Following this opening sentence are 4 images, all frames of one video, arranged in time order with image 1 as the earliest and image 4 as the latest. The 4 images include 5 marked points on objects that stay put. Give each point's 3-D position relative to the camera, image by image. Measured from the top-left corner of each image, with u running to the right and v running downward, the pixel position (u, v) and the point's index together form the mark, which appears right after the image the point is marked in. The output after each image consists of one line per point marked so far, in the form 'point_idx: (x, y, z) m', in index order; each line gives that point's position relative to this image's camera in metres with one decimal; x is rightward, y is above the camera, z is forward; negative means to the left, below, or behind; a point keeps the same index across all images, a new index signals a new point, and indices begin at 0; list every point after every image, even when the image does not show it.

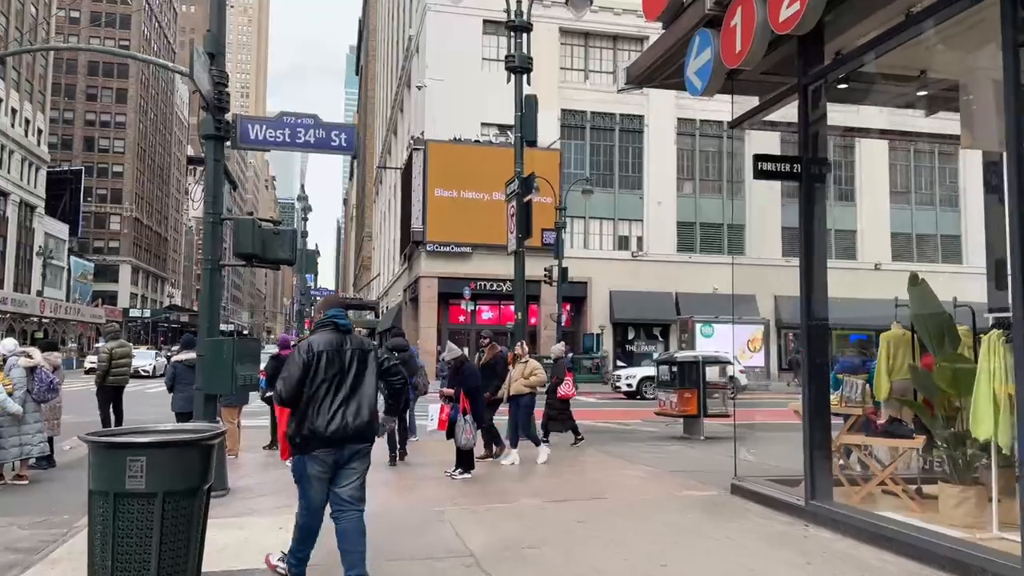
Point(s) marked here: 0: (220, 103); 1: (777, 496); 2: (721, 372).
0: (-3.1, +2.0, +8.3) m
1: (+2.5, -1.9, +7.3) m
2: (+3.7, -1.5, +14.0) m
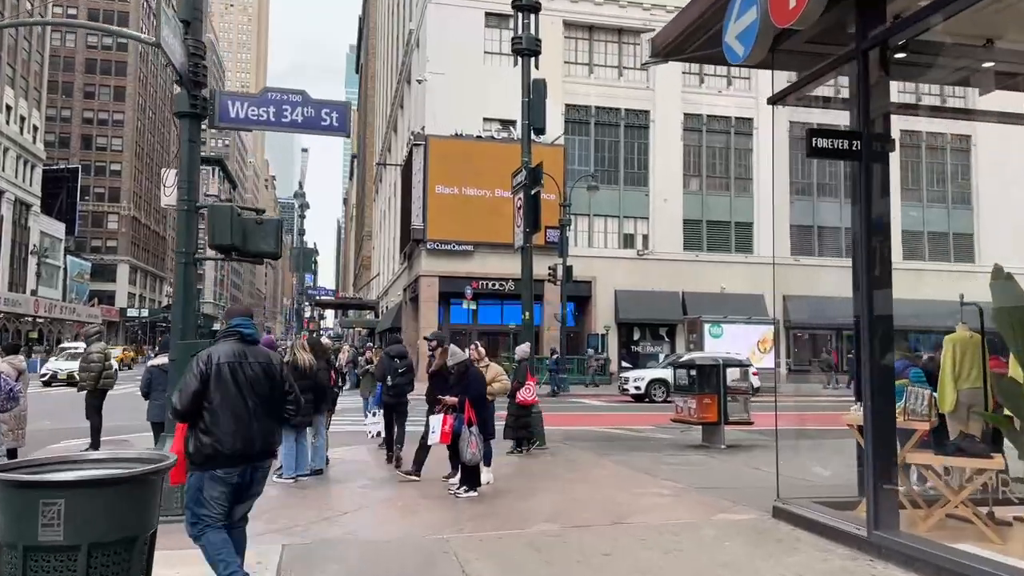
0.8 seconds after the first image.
0: (-3.0, +2.0, +7.4) m
1: (+2.6, -1.9, +6.3) m
2: (+3.8, -1.5, +13.1) m
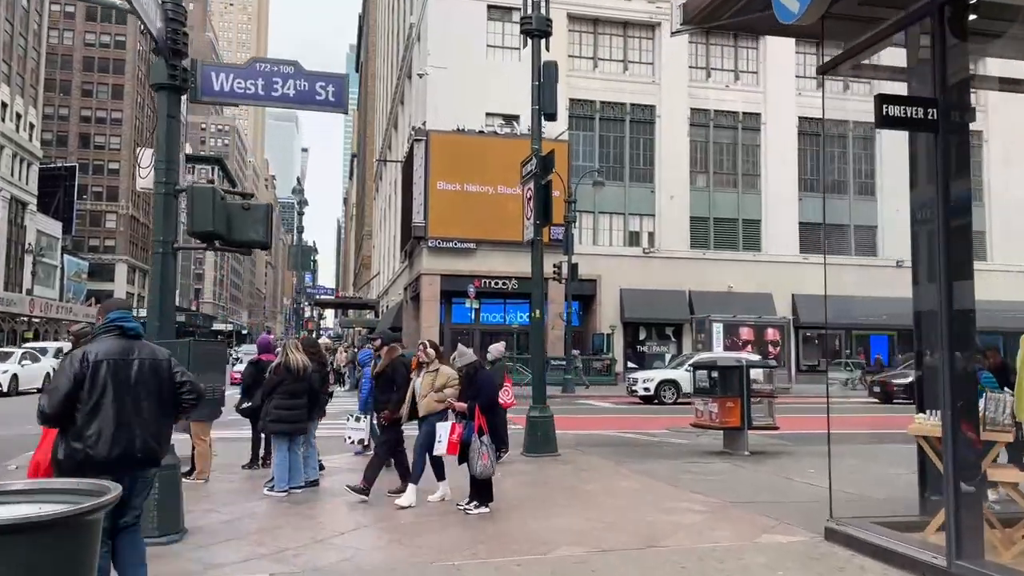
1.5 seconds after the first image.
0: (-2.8, +2.0, +6.6) m
1: (+2.7, -1.8, +5.5) m
2: (+4.0, -1.4, +12.3) m
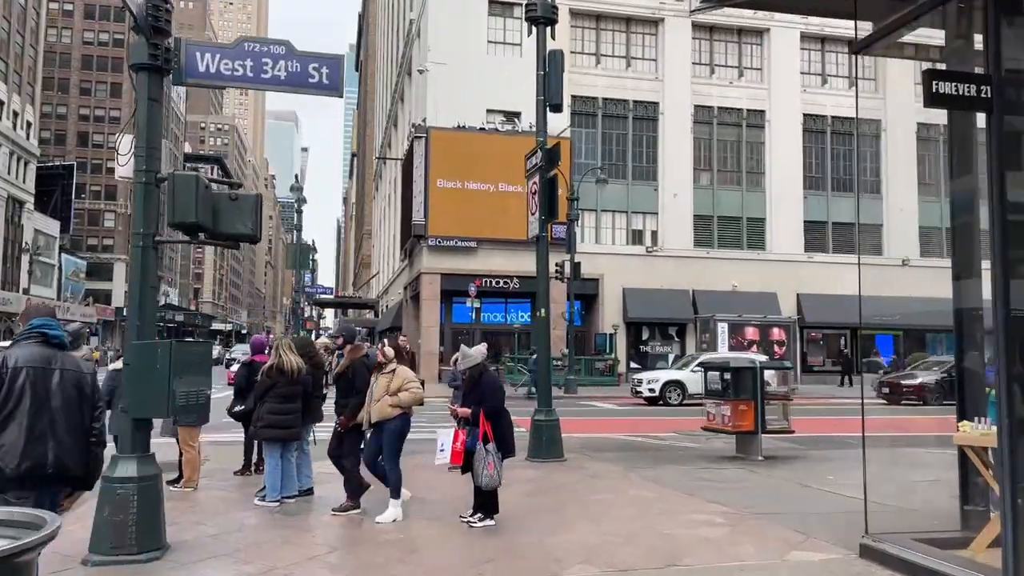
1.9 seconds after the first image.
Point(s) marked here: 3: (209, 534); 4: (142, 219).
0: (-2.8, +2.1, +6.1) m
1: (+2.8, -1.8, +5.1) m
2: (+4.0, -1.4, +11.8) m
3: (-2.6, -2.1, +6.6) m
4: (-2.9, +0.5, +6.0) m
